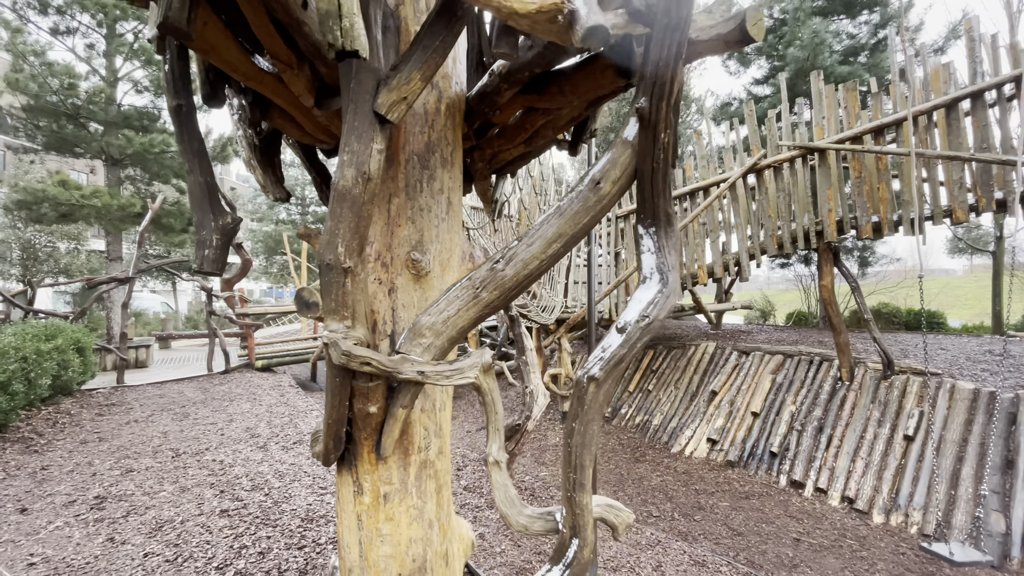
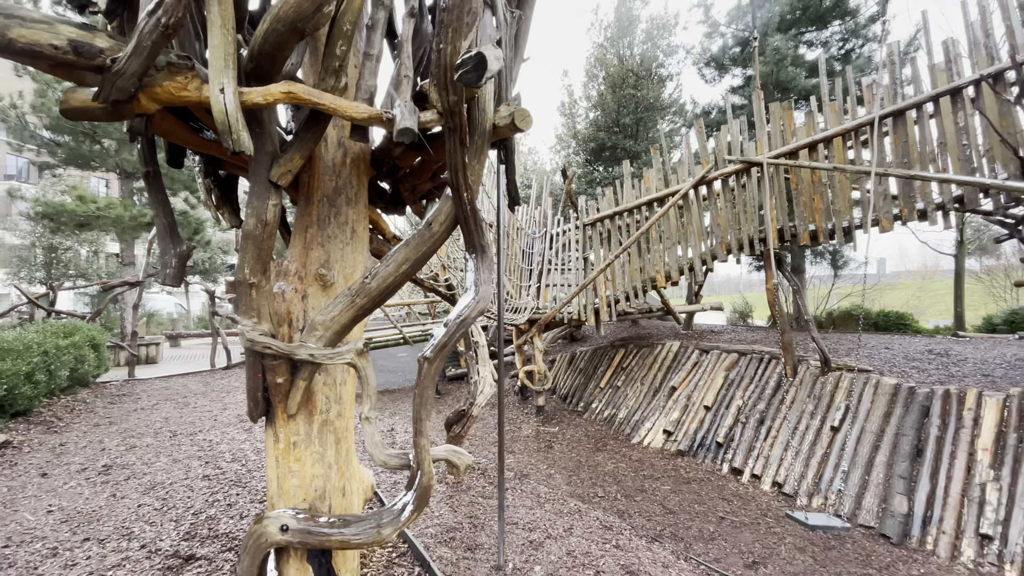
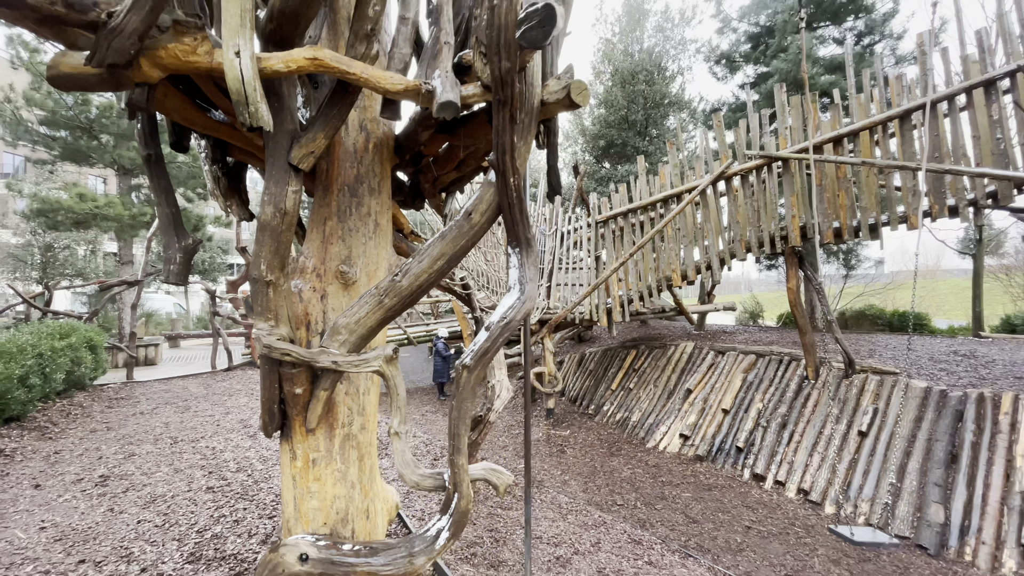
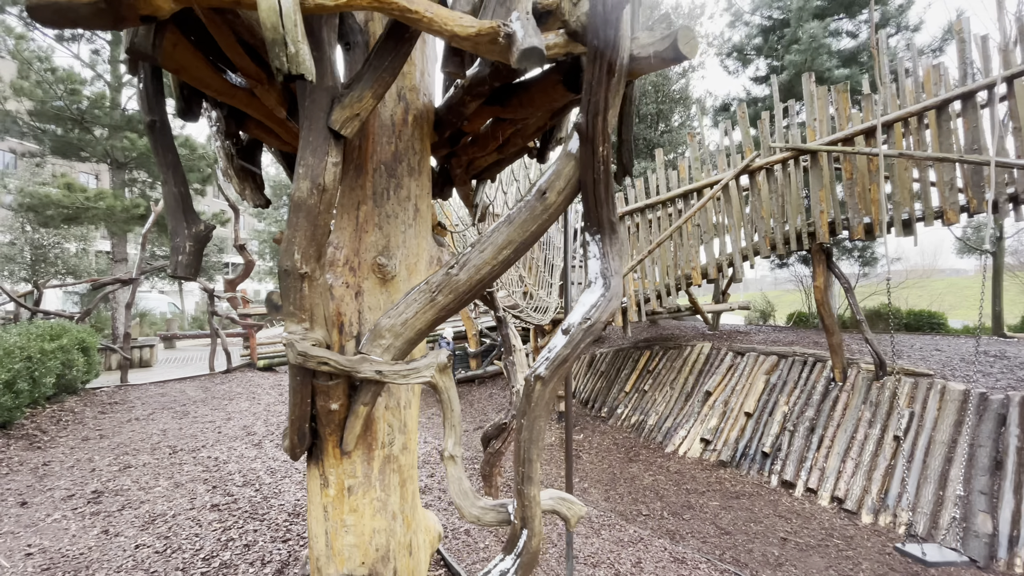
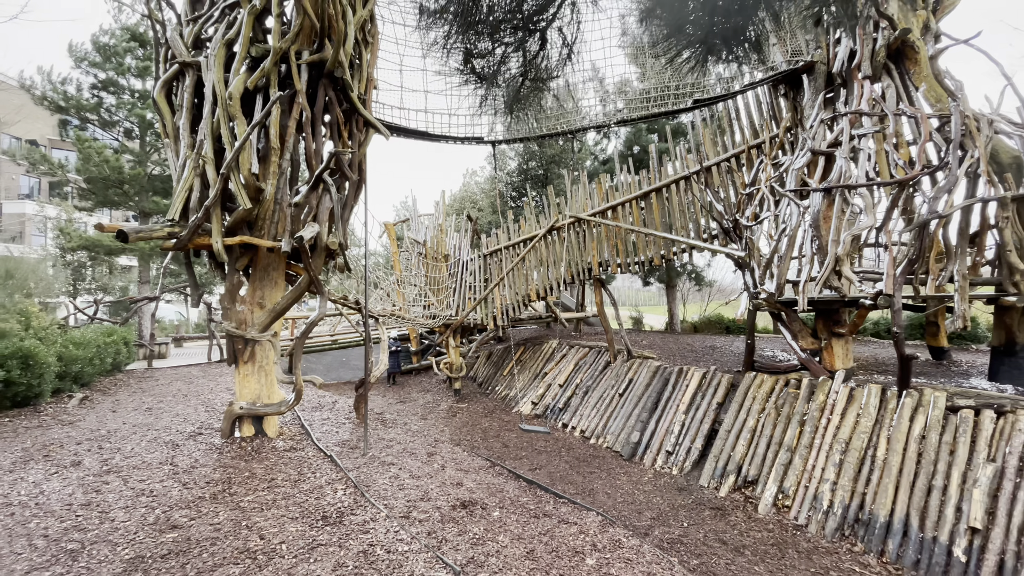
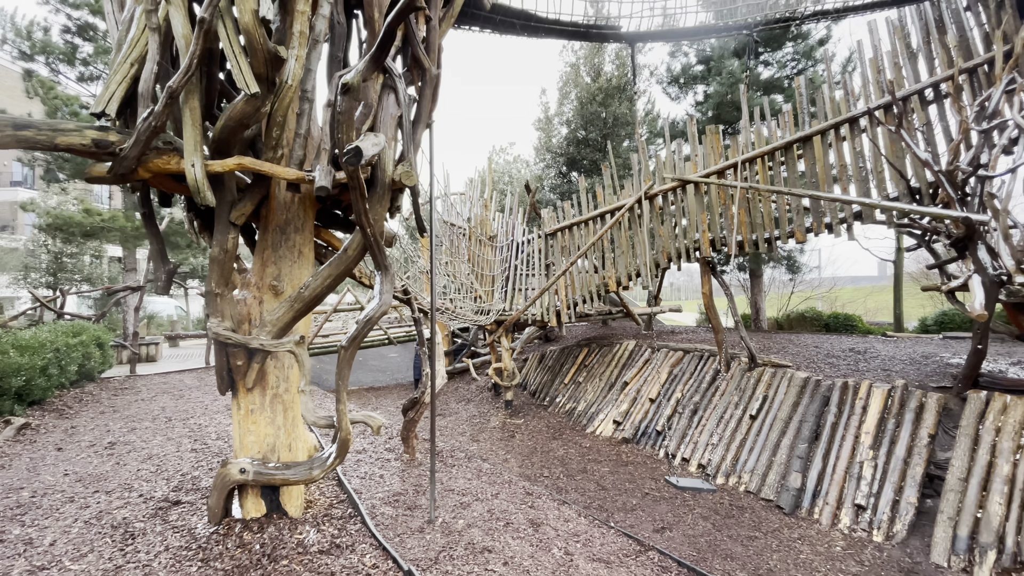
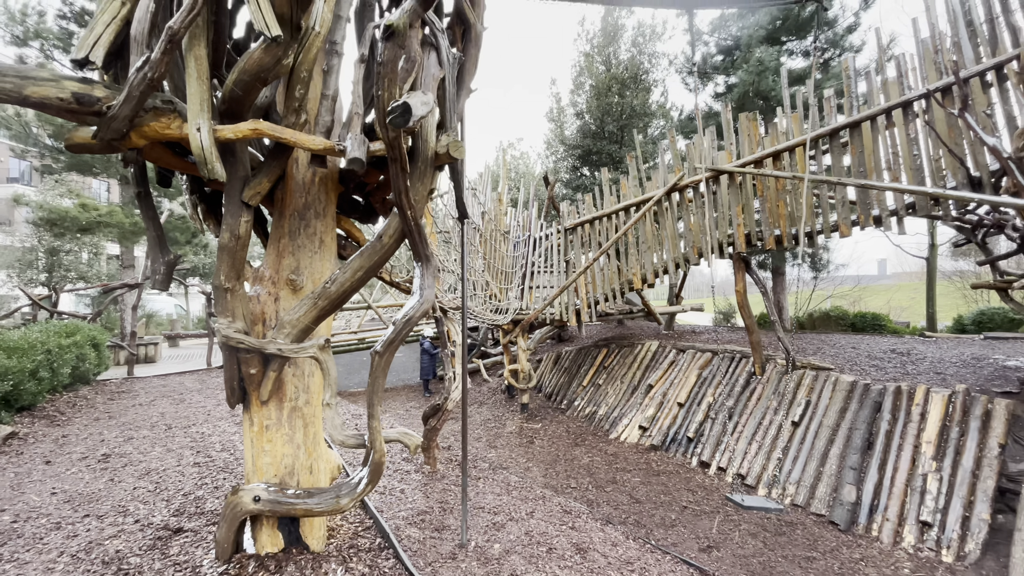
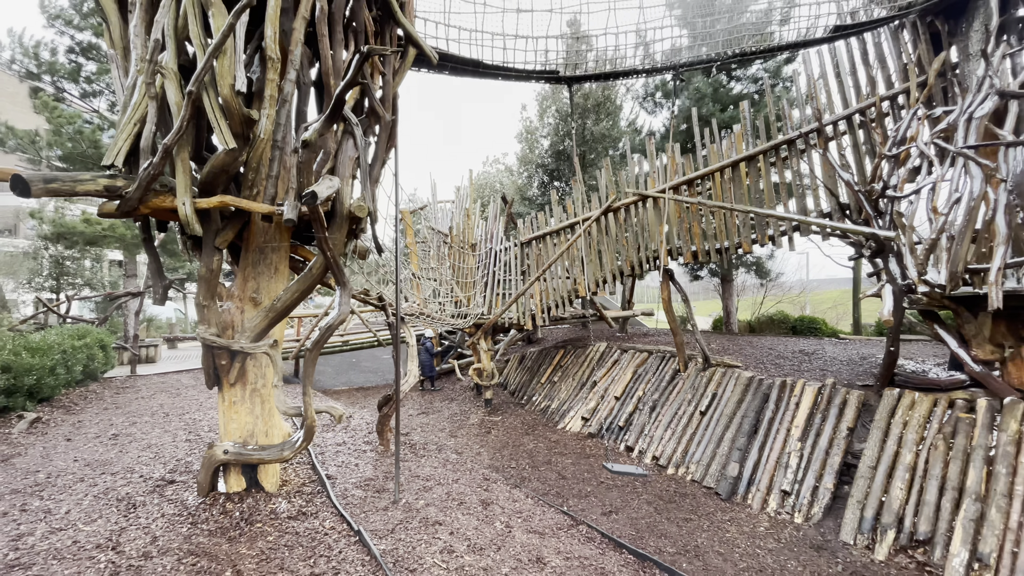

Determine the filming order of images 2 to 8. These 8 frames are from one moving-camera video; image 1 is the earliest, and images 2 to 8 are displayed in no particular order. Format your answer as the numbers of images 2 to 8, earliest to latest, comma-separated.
4, 3, 2, 7, 6, 8, 5
